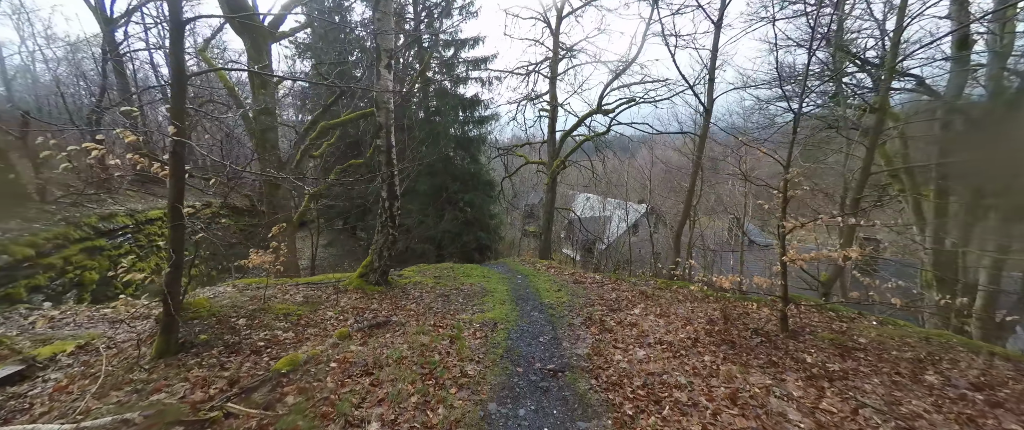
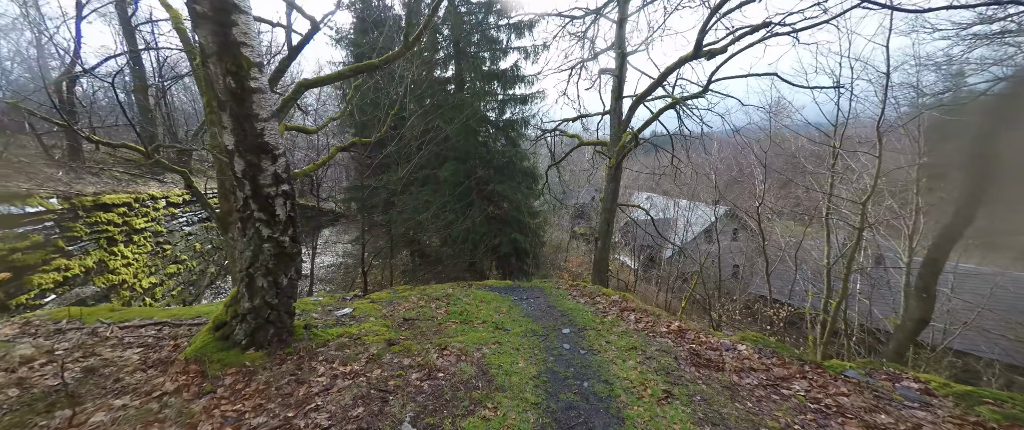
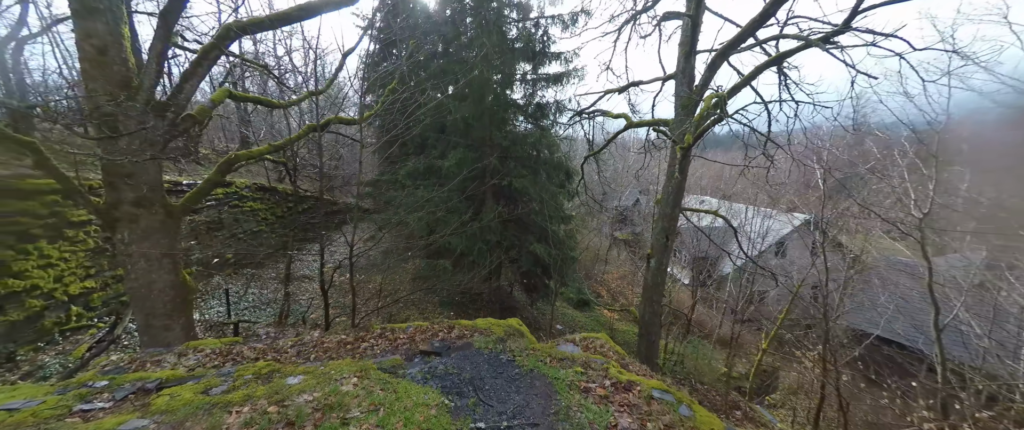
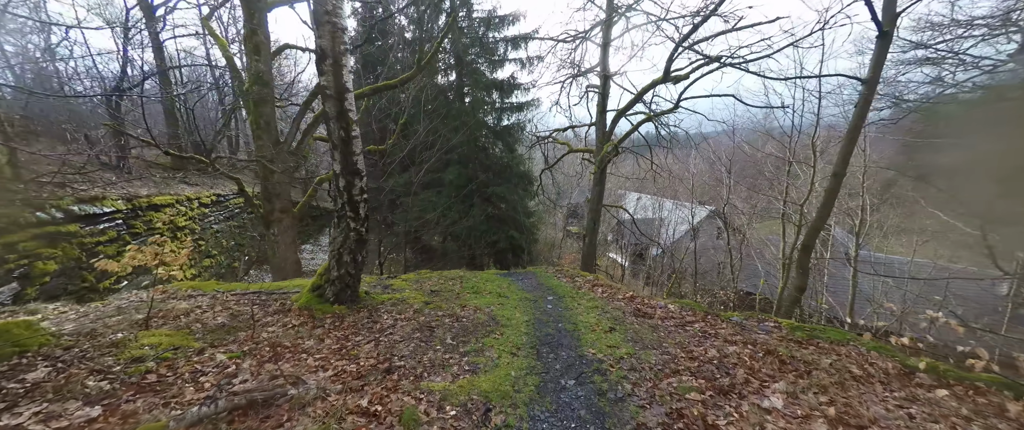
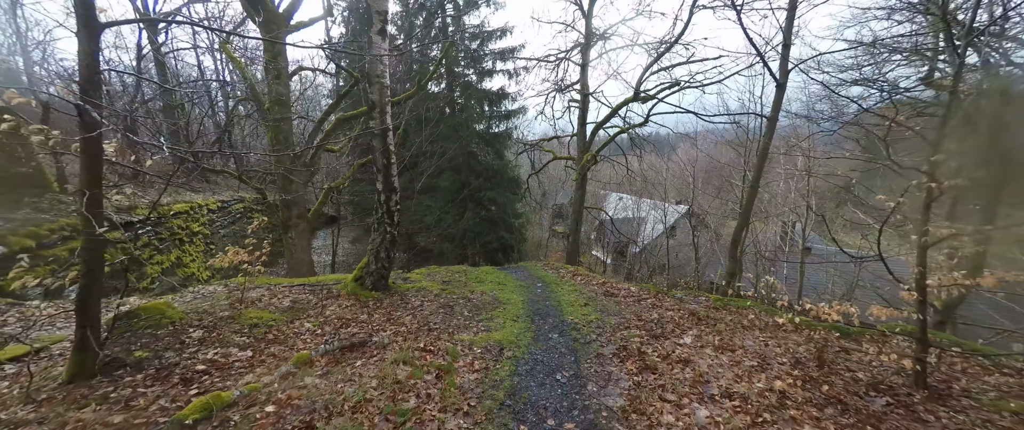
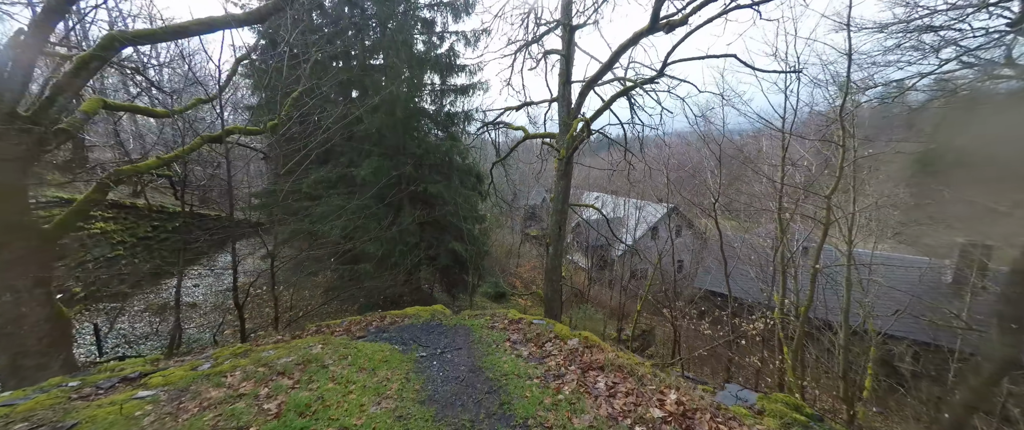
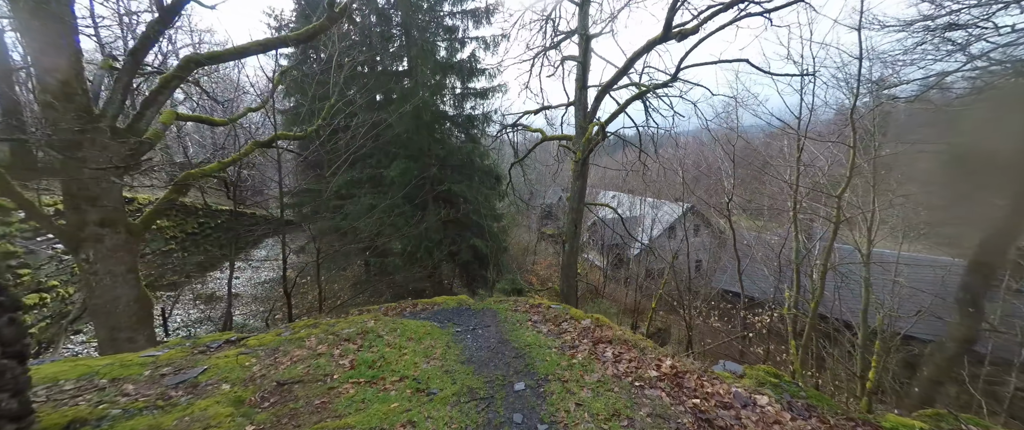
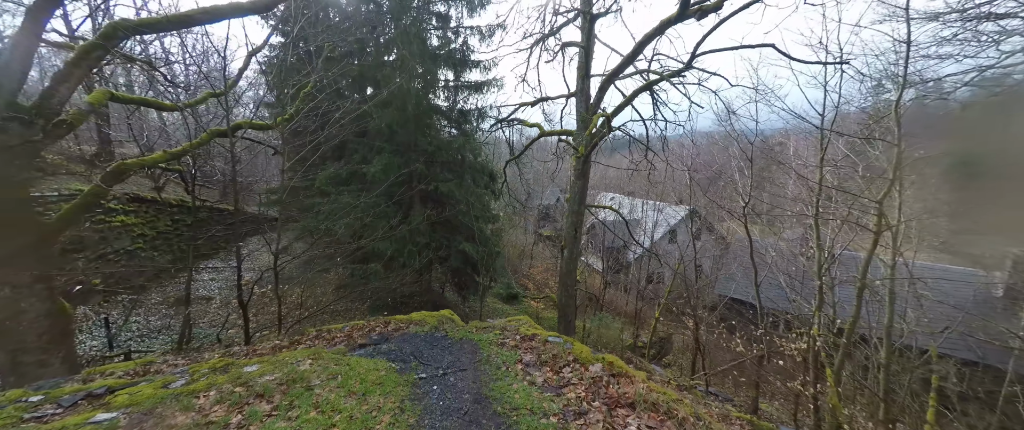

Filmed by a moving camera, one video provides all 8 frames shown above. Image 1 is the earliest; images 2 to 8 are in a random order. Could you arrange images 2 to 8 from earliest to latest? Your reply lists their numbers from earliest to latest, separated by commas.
5, 4, 2, 7, 6, 8, 3
